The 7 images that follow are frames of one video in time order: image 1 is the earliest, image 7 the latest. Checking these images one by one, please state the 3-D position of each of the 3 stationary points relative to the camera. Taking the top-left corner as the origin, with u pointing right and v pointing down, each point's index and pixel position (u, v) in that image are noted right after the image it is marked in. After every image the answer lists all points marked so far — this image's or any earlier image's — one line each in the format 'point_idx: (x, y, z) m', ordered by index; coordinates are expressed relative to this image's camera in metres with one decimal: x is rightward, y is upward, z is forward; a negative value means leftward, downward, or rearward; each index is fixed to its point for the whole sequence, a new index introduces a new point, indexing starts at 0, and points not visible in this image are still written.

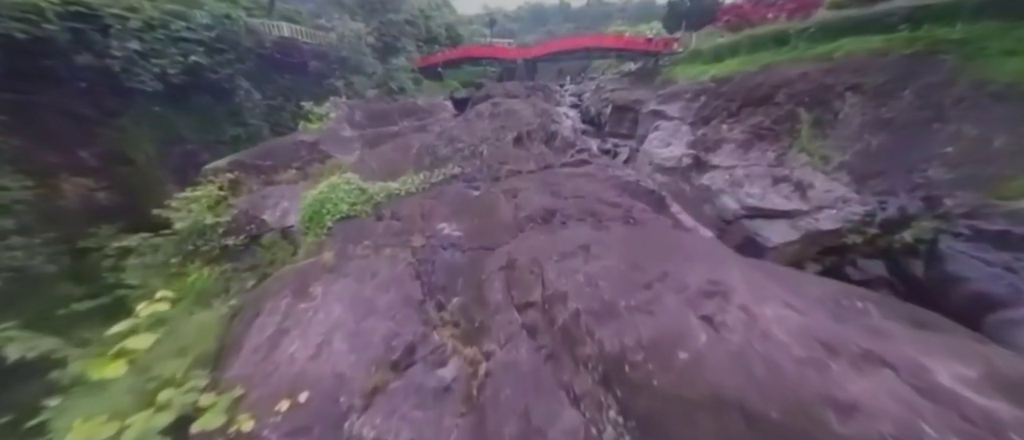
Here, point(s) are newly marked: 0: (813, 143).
0: (+3.0, +0.8, +3.3) m
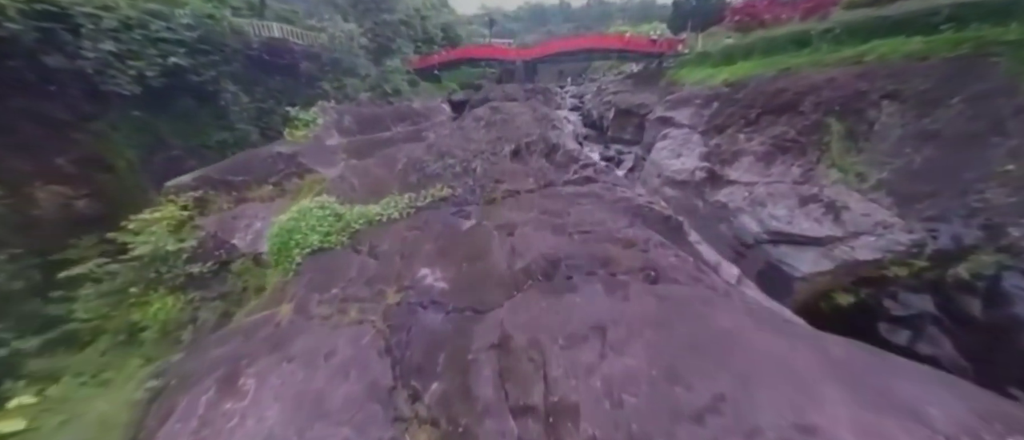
0: (+3.0, +0.5, +2.9) m
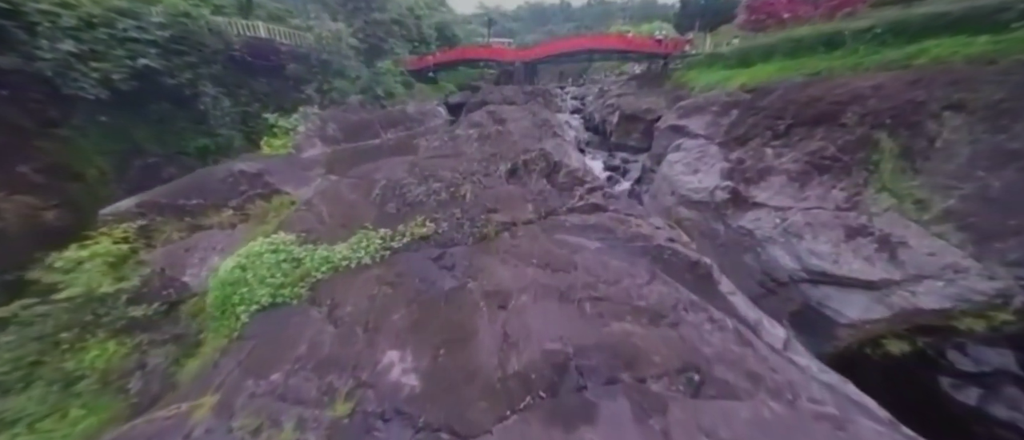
0: (+3.0, +0.3, +2.5) m
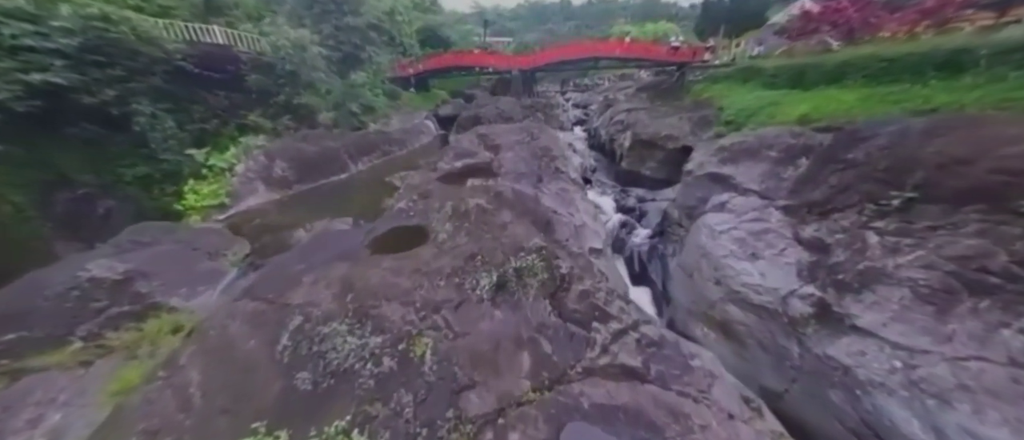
0: (+2.9, -0.5, +1.6) m
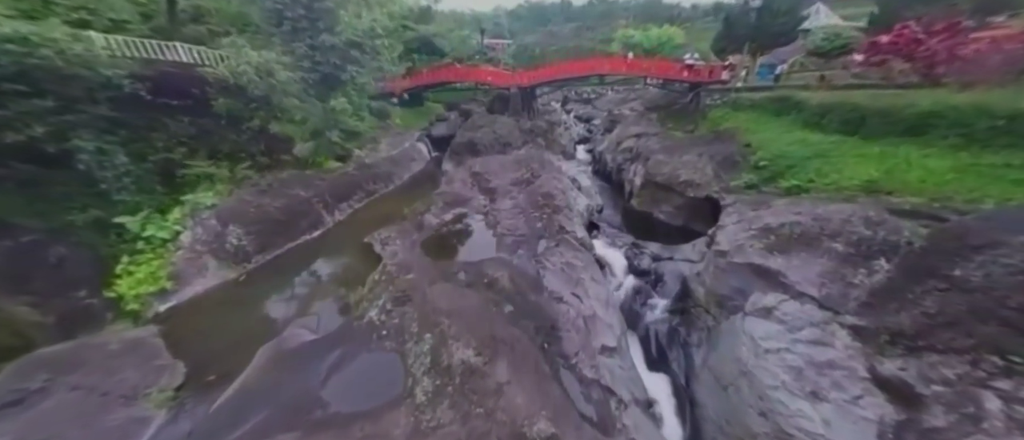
0: (+2.9, -1.4, +1.1) m
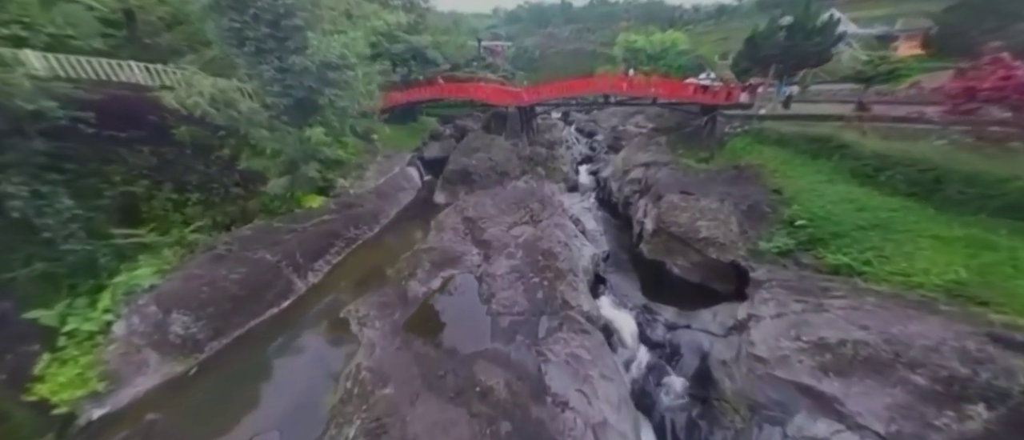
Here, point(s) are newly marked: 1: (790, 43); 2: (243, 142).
0: (+2.9, -2.2, +0.6) m
1: (+4.0, +2.5, +4.6) m
2: (-4.4, +1.2, +5.2) m
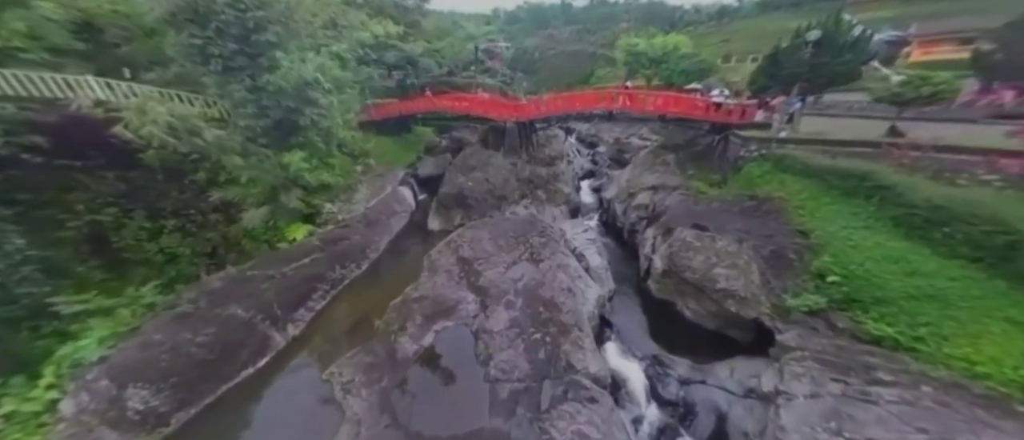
0: (+2.9, -2.8, +0.3) m
1: (+3.9, +2.0, +4.2) m
2: (-4.4, +0.8, +4.8) m
